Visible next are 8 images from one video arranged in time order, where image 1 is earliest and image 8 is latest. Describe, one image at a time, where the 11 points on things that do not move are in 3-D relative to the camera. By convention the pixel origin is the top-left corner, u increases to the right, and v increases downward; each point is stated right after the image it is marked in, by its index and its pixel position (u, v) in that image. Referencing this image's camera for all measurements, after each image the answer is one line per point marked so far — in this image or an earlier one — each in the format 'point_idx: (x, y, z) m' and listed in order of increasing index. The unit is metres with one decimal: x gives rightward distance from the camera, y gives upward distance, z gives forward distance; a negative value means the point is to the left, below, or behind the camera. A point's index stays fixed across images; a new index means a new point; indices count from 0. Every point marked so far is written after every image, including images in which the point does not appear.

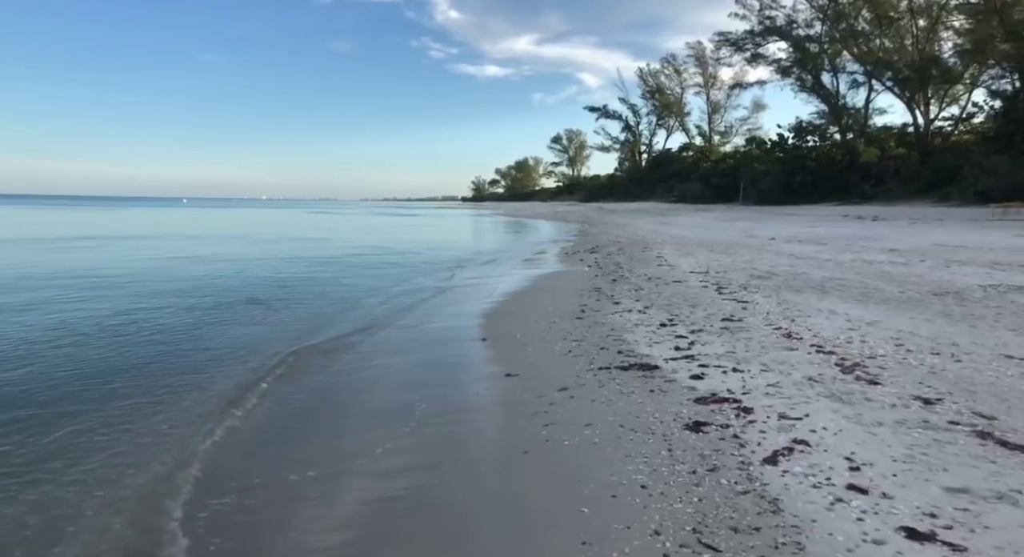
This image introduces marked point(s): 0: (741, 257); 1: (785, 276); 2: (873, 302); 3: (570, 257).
0: (+5.8, +0.6, +14.1) m
1: (+5.1, 0.0, +10.5) m
2: (+4.9, -0.3, +7.5) m
3: (+1.7, +0.6, +16.5) m
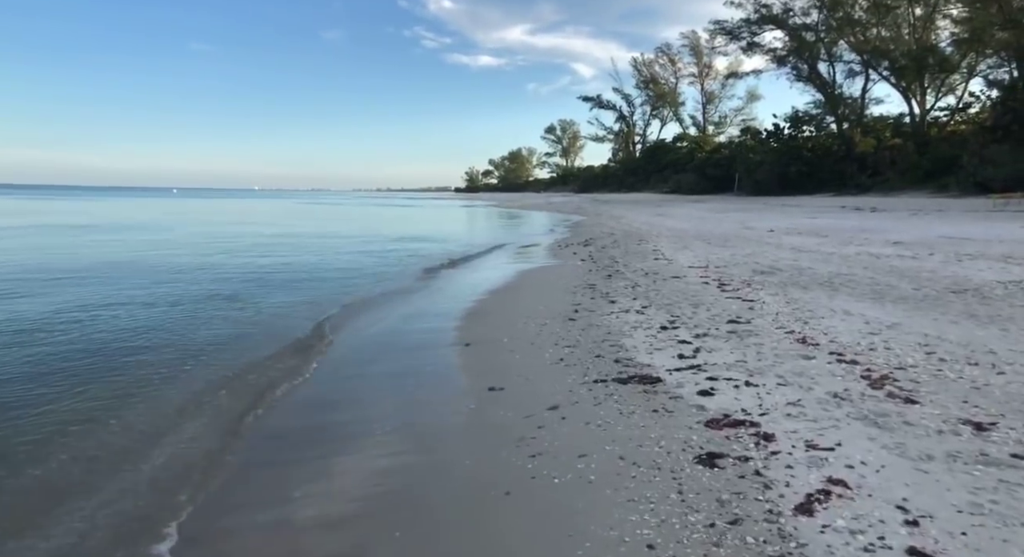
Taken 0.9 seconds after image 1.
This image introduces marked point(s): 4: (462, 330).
0: (+5.6, +0.7, +13.6) m
1: (+5.0, +0.1, +10.0) m
2: (+4.7, -0.3, +7.0) m
3: (+1.5, +0.8, +16.0) m
4: (-0.6, -0.6, +6.7) m
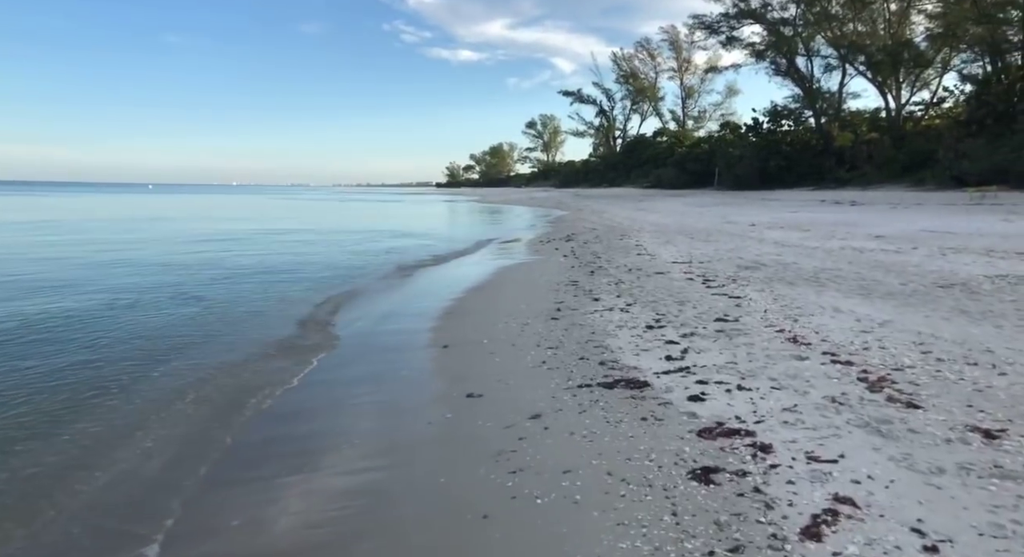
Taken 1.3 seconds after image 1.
0: (+5.1, +0.8, +13.5) m
1: (+4.6, +0.2, +9.8) m
2: (+4.5, -0.2, +6.8) m
3: (+0.9, +0.9, +15.7) m
4: (-0.8, -0.6, +6.4) m
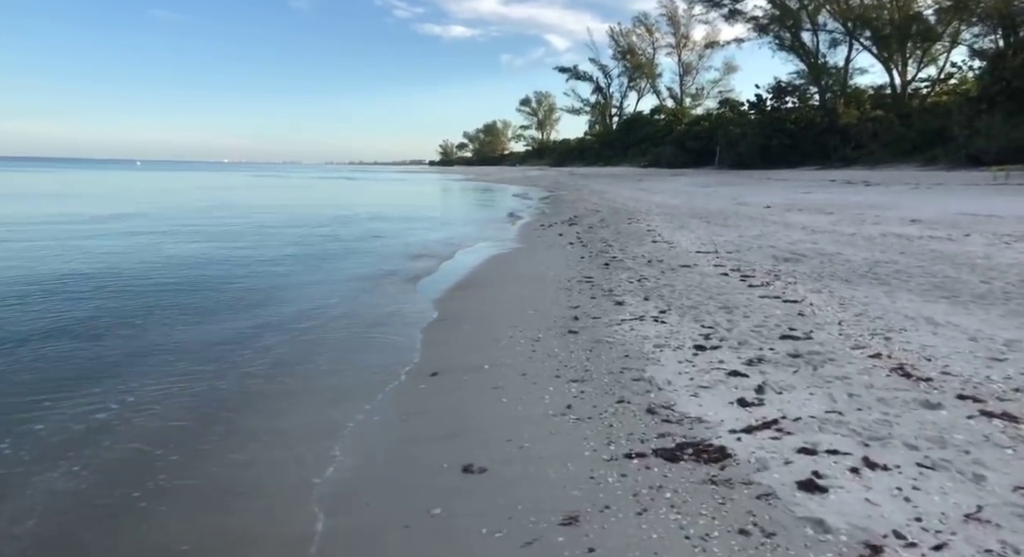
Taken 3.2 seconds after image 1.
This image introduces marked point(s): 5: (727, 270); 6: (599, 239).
0: (+5.1, +1.1, +12.2) m
1: (+4.6, +0.3, +8.5) m
2: (+4.5, -0.2, +5.6) m
3: (+0.9, +1.2, +14.3) m
4: (-0.8, -0.6, +5.1) m
5: (+3.0, +0.1, +7.9) m
6: (+1.8, +0.8, +11.7) m
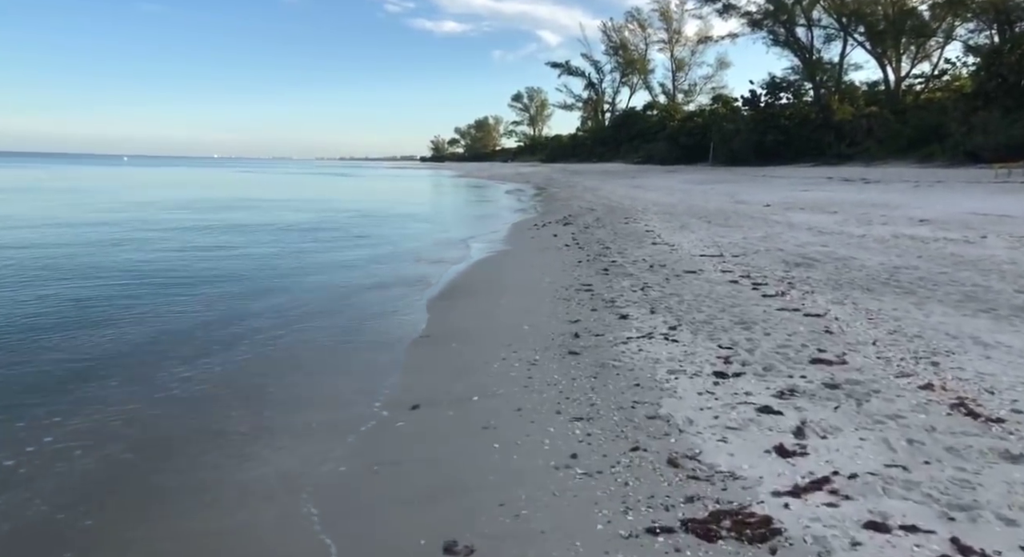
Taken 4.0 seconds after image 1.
0: (+4.9, +1.0, +11.6) m
1: (+4.5, +0.2, +8.0) m
2: (+4.5, -0.3, +5.0) m
3: (+0.7, +1.2, +13.7) m
4: (-0.8, -0.7, +4.5) m
5: (+2.9, 0.0, +7.3) m
6: (+1.7, +0.8, +11.1) m
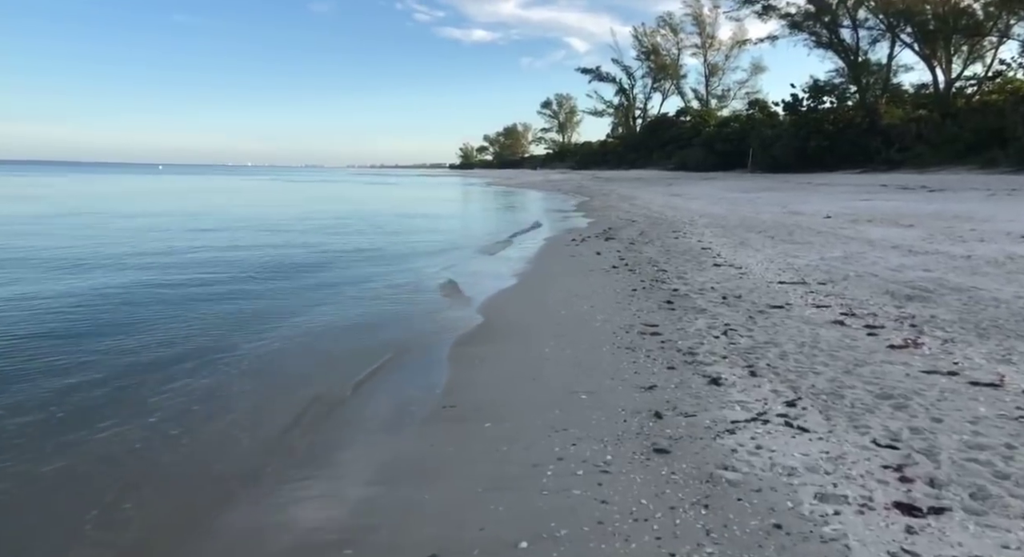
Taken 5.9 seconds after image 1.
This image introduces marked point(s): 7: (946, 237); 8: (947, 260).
0: (+5.6, +0.5, +10.0) m
1: (+5.0, -0.2, +6.4) m
2: (+4.8, -0.7, +3.5) m
3: (+1.5, +0.7, +12.3) m
4: (-0.5, -1.1, +3.1) m
5: (+3.4, -0.4, +5.8) m
6: (+2.3, +0.3, +9.7) m
7: (+8.3, +0.8, +10.6) m
8: (+6.6, +0.3, +8.4) m
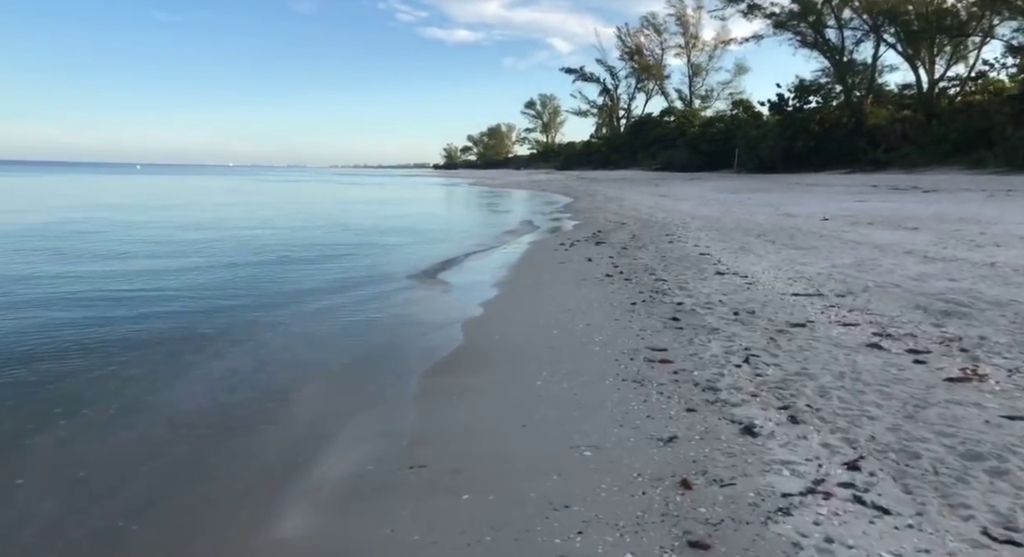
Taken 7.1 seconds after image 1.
0: (+5.3, +0.4, +9.3) m
1: (+4.9, -0.3, +5.7) m
2: (+4.8, -0.8, +2.7) m
3: (+1.2, +0.6, +11.5) m
4: (-0.5, -1.2, +2.3) m
5: (+3.3, -0.5, +5.1) m
6: (+2.1, +0.2, +8.9) m
7: (+8.0, +0.7, +9.9) m
8: (+6.4, +0.2, +7.7) m
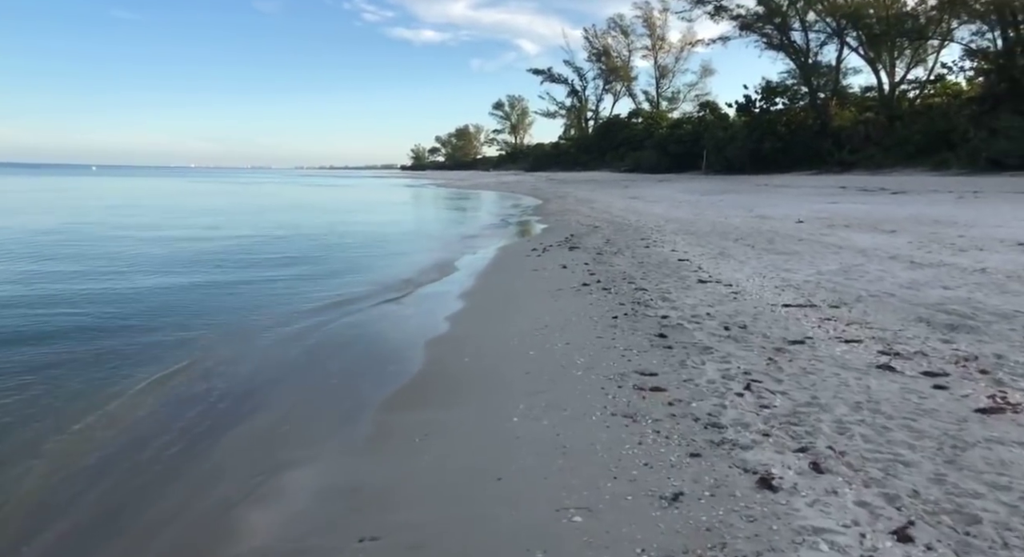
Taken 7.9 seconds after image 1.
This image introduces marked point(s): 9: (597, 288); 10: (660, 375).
0: (+4.9, +0.3, +9.0) m
1: (+4.6, -0.4, +5.3) m
2: (+4.6, -0.9, +2.4) m
3: (+0.6, +0.4, +11.0) m
4: (-0.6, -1.4, +1.6) m
5: (+3.0, -0.6, +4.6) m
6: (+1.7, 0.0, +8.4) m
7: (+7.5, +0.6, +9.7) m
8: (+6.0, +0.1, +7.4) m
9: (+1.2, -0.1, +7.6) m
10: (+1.1, -0.7, +4.3) m
